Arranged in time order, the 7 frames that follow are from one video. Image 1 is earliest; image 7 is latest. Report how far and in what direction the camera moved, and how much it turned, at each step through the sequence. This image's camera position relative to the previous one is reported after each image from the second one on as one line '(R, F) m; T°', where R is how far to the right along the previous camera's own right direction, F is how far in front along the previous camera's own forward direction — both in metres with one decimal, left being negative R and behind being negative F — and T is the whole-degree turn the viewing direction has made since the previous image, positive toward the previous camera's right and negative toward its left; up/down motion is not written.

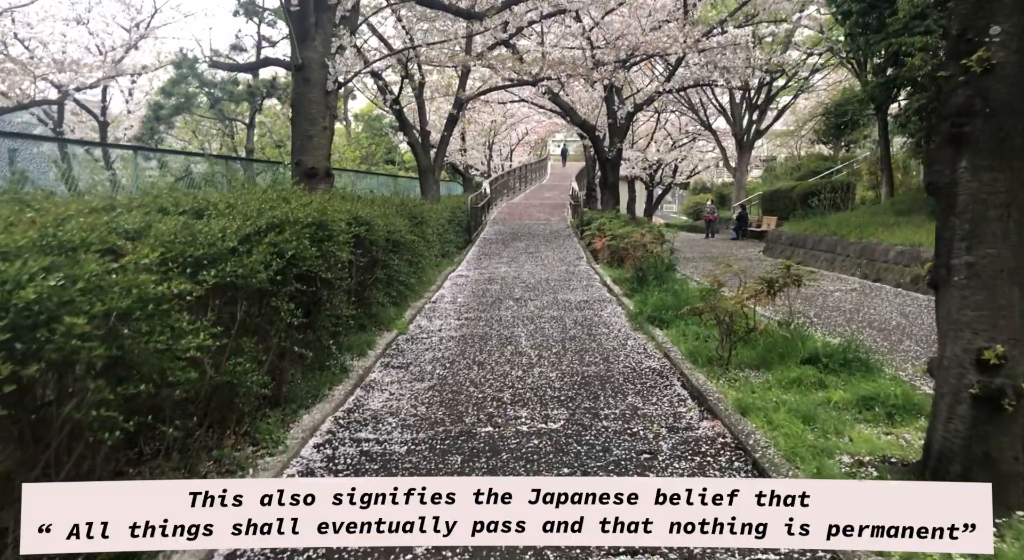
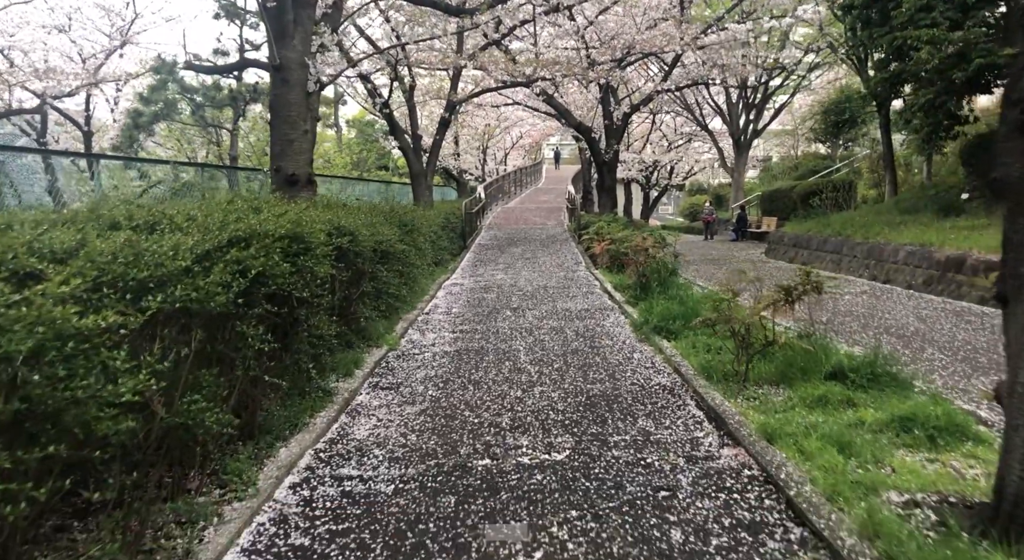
(0.0, +0.4) m; 0°
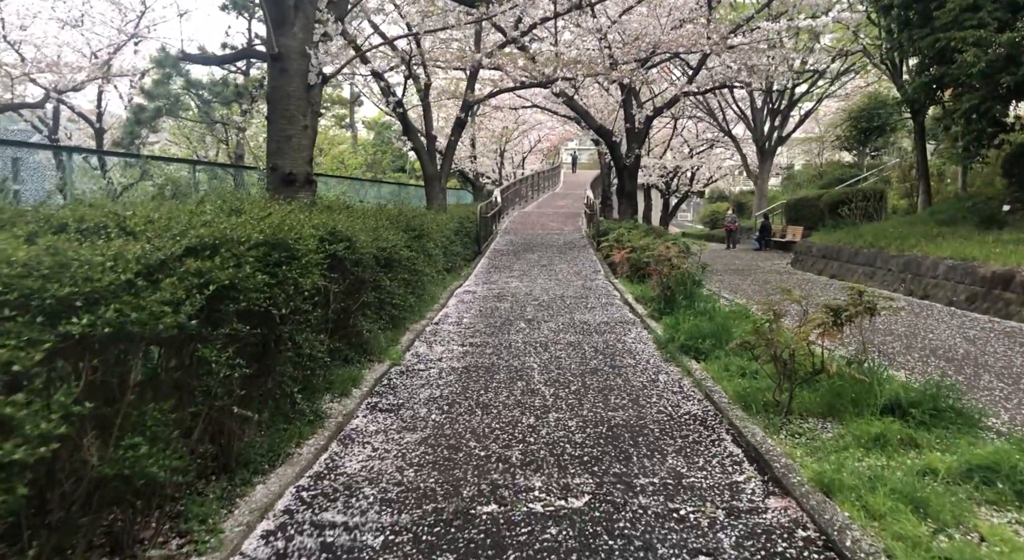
(0.0, +0.4) m; -1°
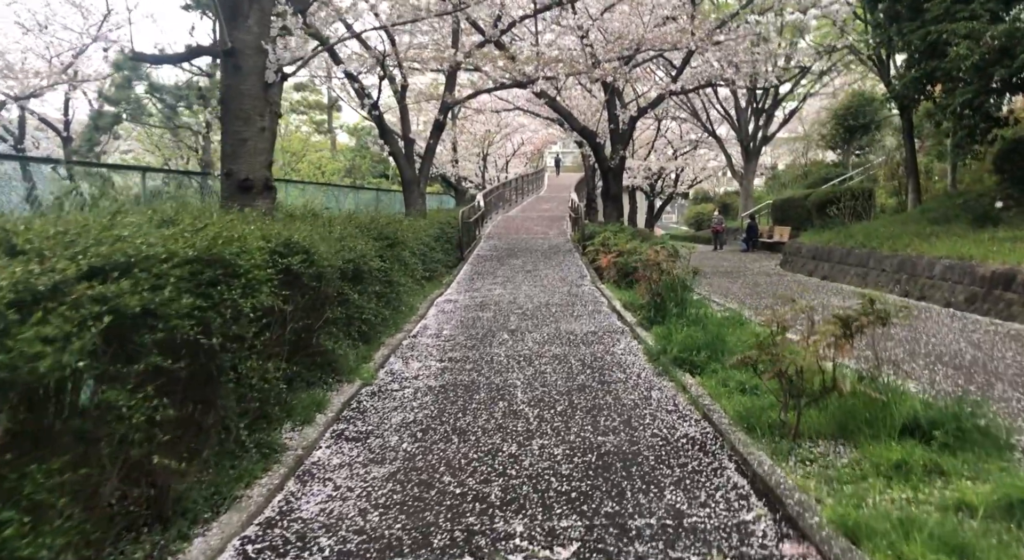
(+0.1, +0.4) m; +1°
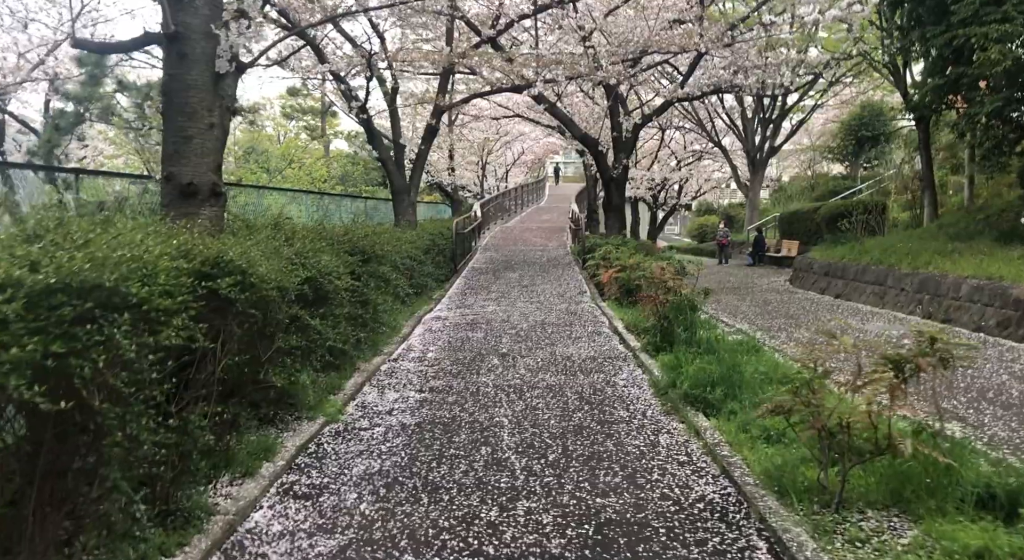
(+0.1, +0.6) m; 0°
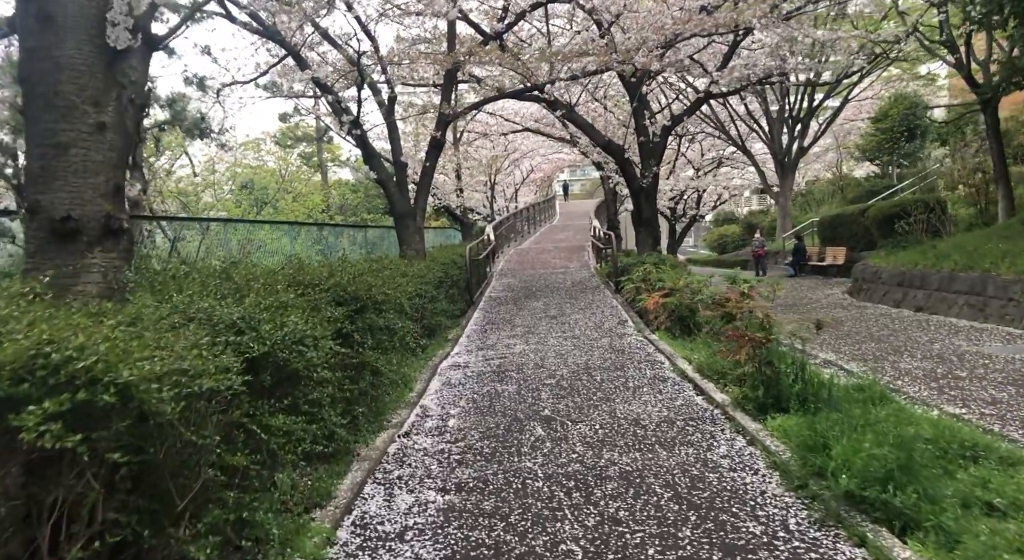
(-0.2, +1.4) m; -1°
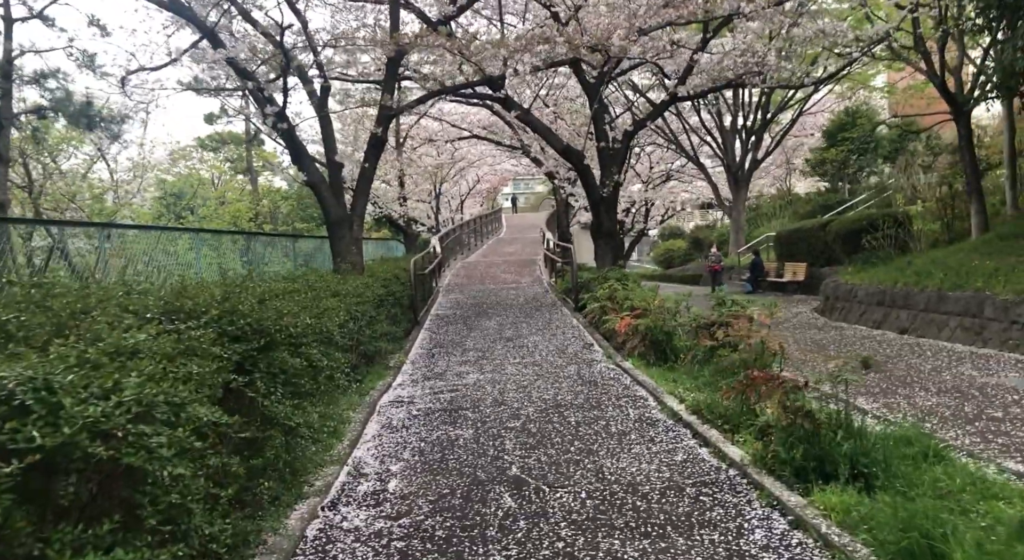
(-0.1, +1.0) m; +5°
